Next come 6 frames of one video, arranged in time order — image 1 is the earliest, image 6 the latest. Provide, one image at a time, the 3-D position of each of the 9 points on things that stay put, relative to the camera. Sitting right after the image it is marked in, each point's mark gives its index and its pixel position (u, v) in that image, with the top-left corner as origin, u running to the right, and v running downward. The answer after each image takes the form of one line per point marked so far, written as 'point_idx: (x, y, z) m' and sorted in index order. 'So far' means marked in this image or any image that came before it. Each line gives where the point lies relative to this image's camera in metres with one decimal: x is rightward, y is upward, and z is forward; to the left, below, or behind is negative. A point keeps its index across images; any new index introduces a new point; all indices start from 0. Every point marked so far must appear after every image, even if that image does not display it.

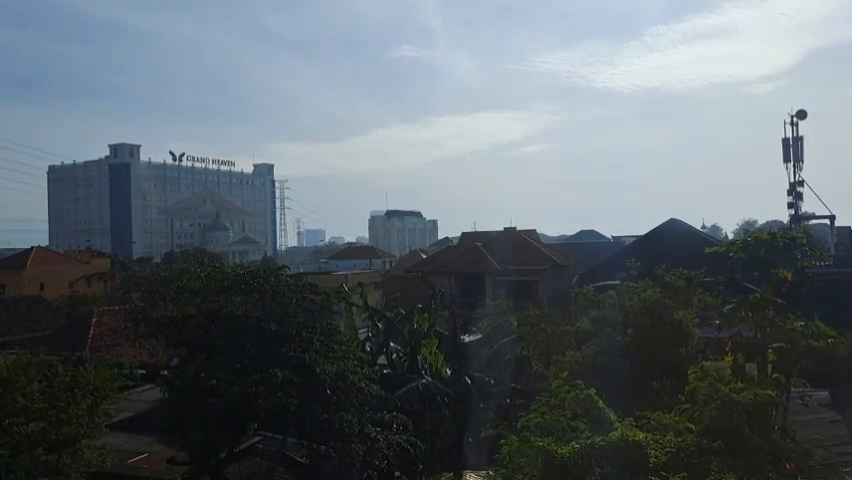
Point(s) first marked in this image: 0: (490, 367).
0: (+1.2, -2.6, +16.1) m
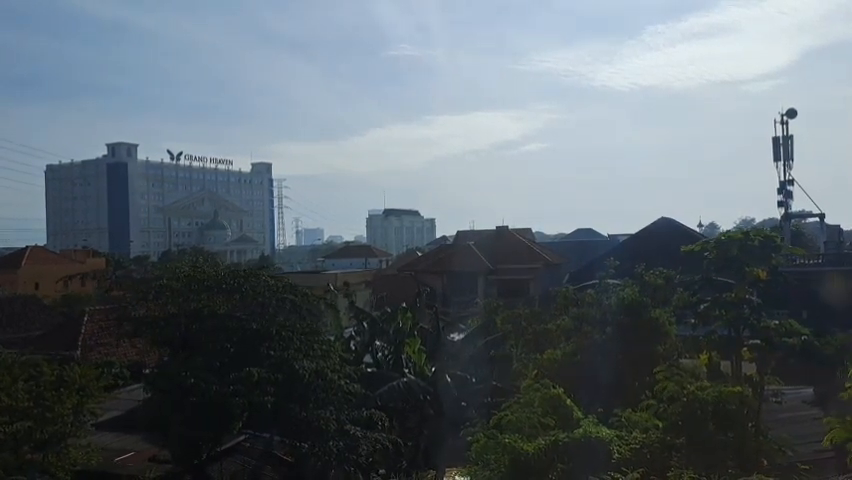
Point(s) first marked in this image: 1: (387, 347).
0: (+0.9, -2.6, +16.2) m
1: (-0.8, -2.1, +15.6) m
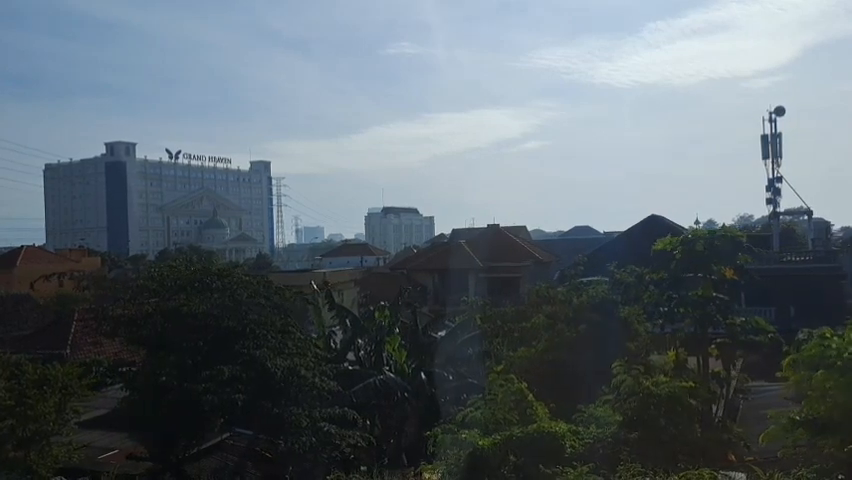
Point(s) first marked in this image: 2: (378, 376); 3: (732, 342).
0: (+0.5, -2.5, +16.3) m
1: (-1.1, -2.1, +15.8) m
2: (-0.9, -2.5, +14.3) m
3: (+4.9, -1.6, +12.5) m
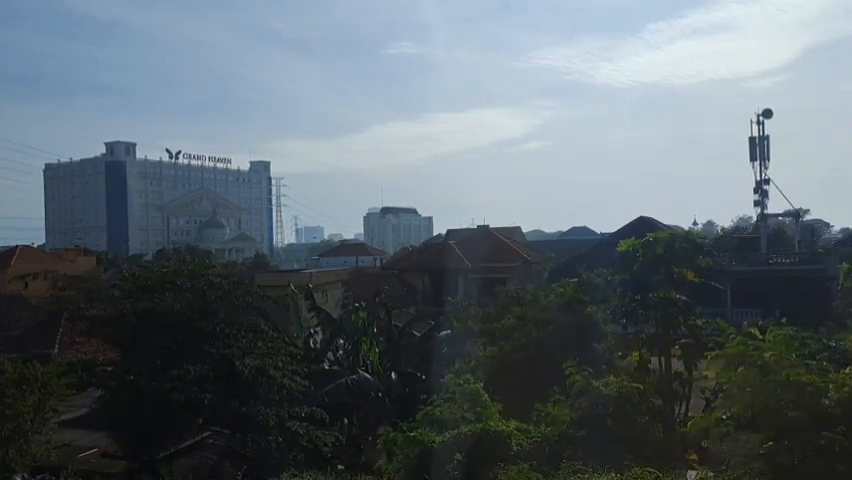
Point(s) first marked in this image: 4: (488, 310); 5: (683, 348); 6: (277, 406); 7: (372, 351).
0: (+0.1, -2.6, +16.5) m
1: (-1.6, -2.1, +15.9) m
2: (-1.3, -2.5, +14.5) m
3: (+4.5, -1.7, +12.7) m
4: (+1.5, -1.8, +19.3) m
5: (+4.2, -1.7, +12.4) m
6: (-2.3, -2.6, +12.4) m
7: (-1.1, -2.2, +15.6) m
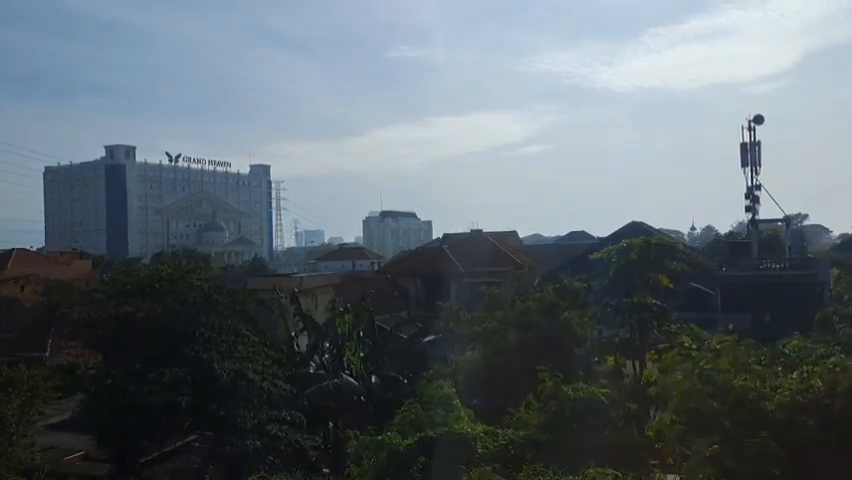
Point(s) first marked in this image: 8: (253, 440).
0: (-0.2, -2.7, +16.6) m
1: (-1.9, -2.2, +16.0) m
2: (-1.6, -2.6, +14.6) m
3: (+4.2, -1.8, +12.8) m
4: (+1.2, -1.9, +19.4) m
5: (+3.9, -1.8, +12.5) m
6: (-2.6, -2.7, +12.5) m
7: (-1.4, -2.3, +15.7) m
8: (-2.5, -3.1, +11.9) m
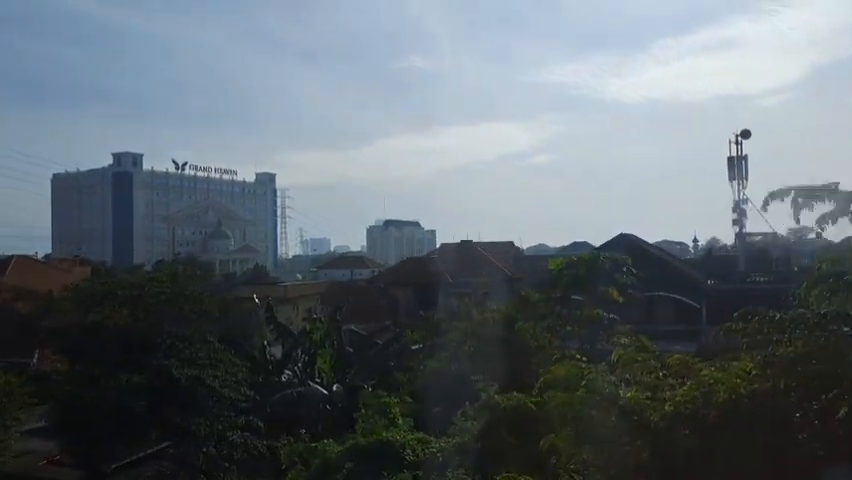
0: (-0.8, -2.9, +16.8) m
1: (-2.5, -2.5, +16.3) m
2: (-2.2, -2.8, +14.8) m
3: (+3.6, -2.0, +13.1) m
4: (+0.7, -2.2, +19.6) m
5: (+3.3, -2.0, +12.7) m
6: (-3.2, -2.9, +12.7) m
7: (-1.9, -2.5, +15.9) m
8: (-3.1, -3.2, +12.2) m
